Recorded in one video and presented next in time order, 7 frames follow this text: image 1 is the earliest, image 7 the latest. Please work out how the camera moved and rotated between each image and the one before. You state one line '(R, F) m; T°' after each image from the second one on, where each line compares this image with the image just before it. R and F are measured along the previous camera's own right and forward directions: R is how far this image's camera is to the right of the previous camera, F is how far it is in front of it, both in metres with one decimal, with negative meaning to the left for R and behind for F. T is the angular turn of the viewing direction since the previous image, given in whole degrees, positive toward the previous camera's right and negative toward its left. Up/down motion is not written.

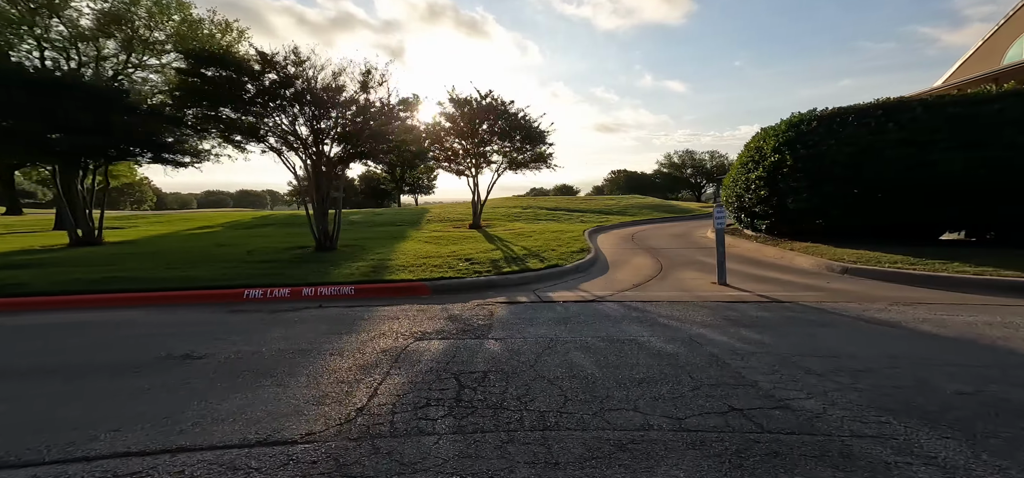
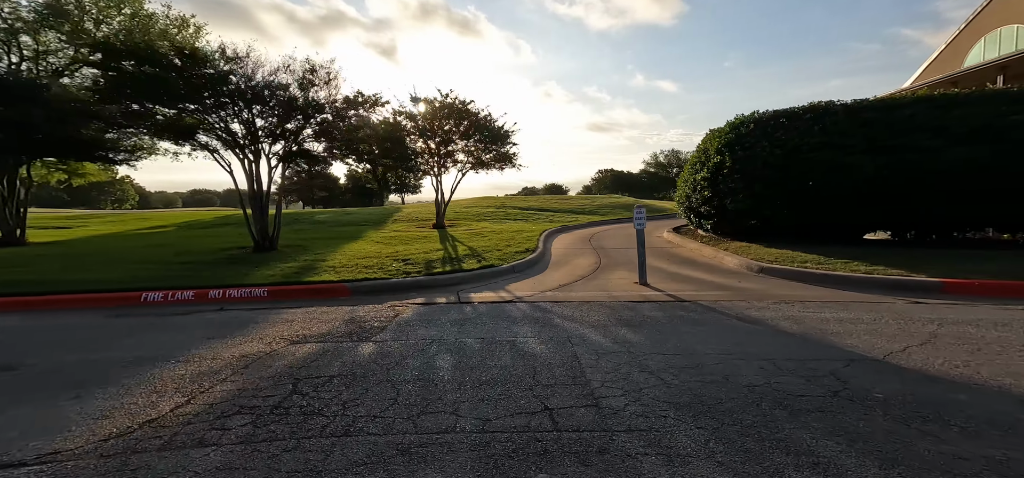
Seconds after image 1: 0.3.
(+0.6, -0.3) m; +4°
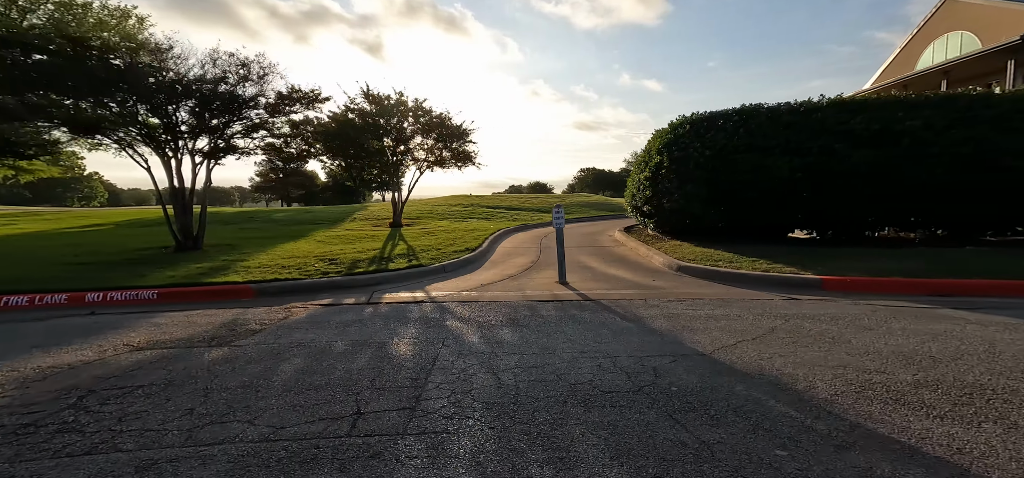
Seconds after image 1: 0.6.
(+0.7, -0.2) m; +4°
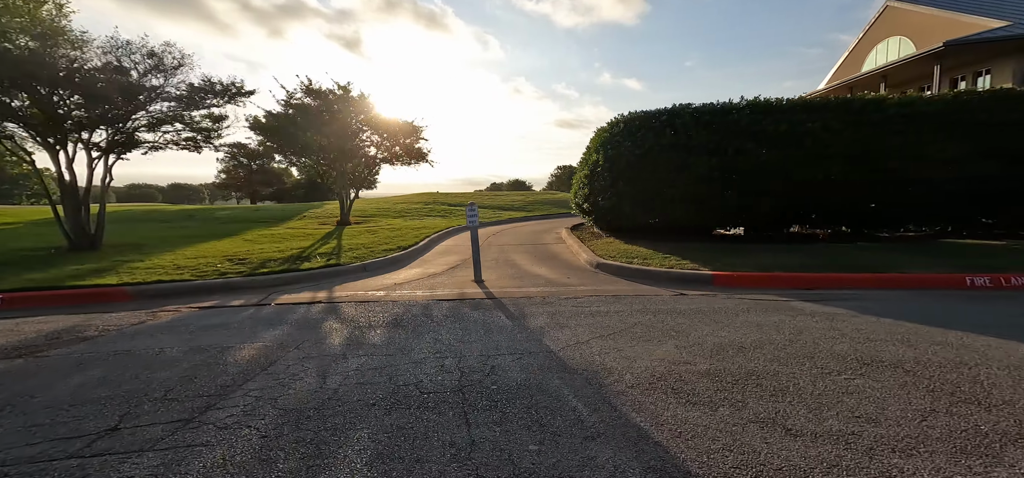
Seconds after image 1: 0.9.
(+0.8, -0.1) m; +5°
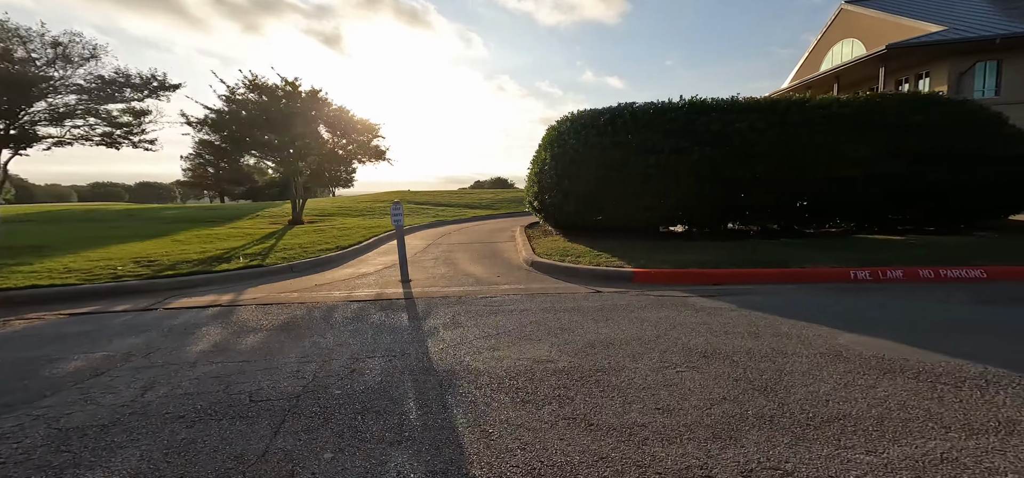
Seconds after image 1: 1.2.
(+0.7, 0.0) m; +4°
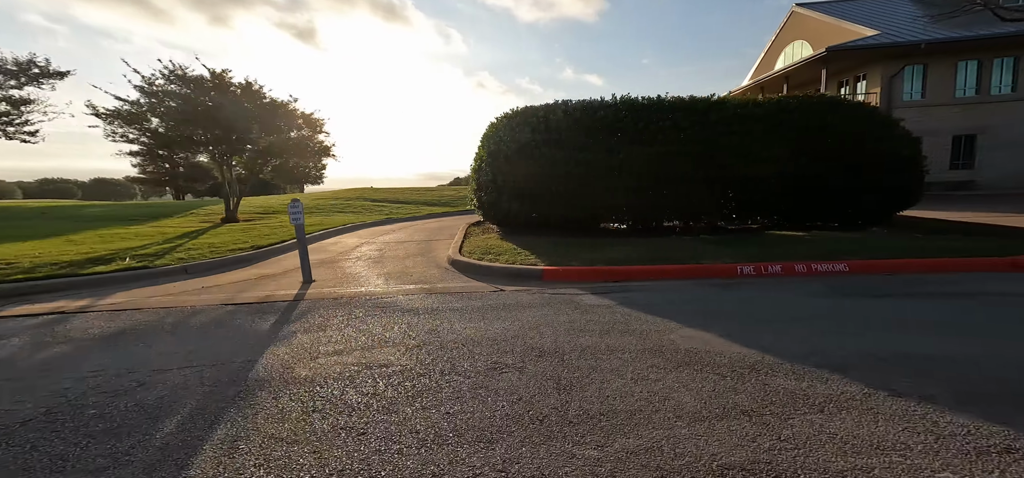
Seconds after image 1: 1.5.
(+0.8, +0.1) m; +5°
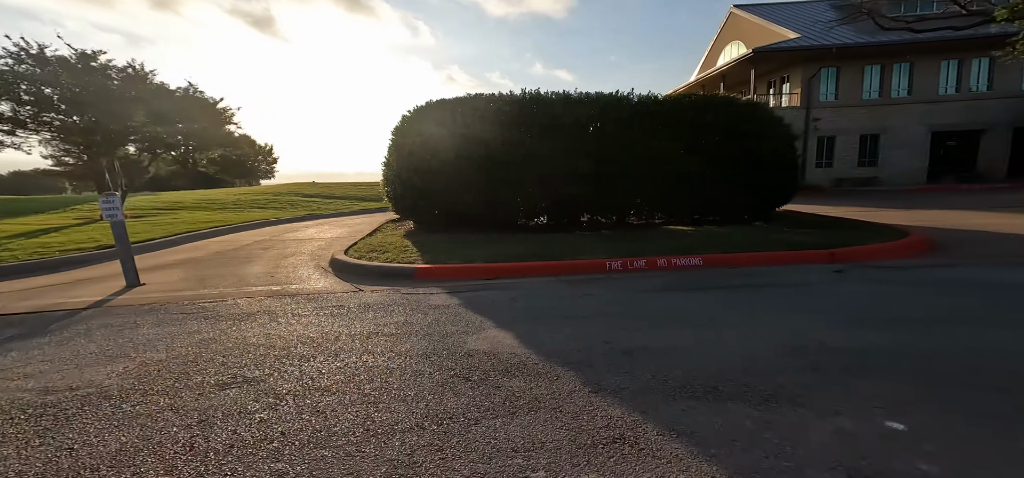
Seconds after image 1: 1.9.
(+1.1, 0.0) m; +7°
